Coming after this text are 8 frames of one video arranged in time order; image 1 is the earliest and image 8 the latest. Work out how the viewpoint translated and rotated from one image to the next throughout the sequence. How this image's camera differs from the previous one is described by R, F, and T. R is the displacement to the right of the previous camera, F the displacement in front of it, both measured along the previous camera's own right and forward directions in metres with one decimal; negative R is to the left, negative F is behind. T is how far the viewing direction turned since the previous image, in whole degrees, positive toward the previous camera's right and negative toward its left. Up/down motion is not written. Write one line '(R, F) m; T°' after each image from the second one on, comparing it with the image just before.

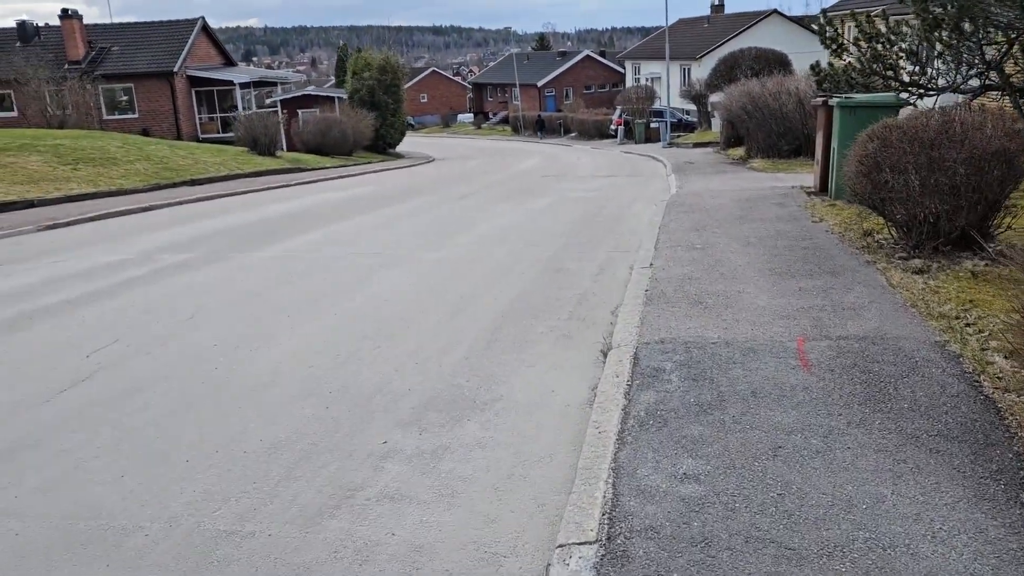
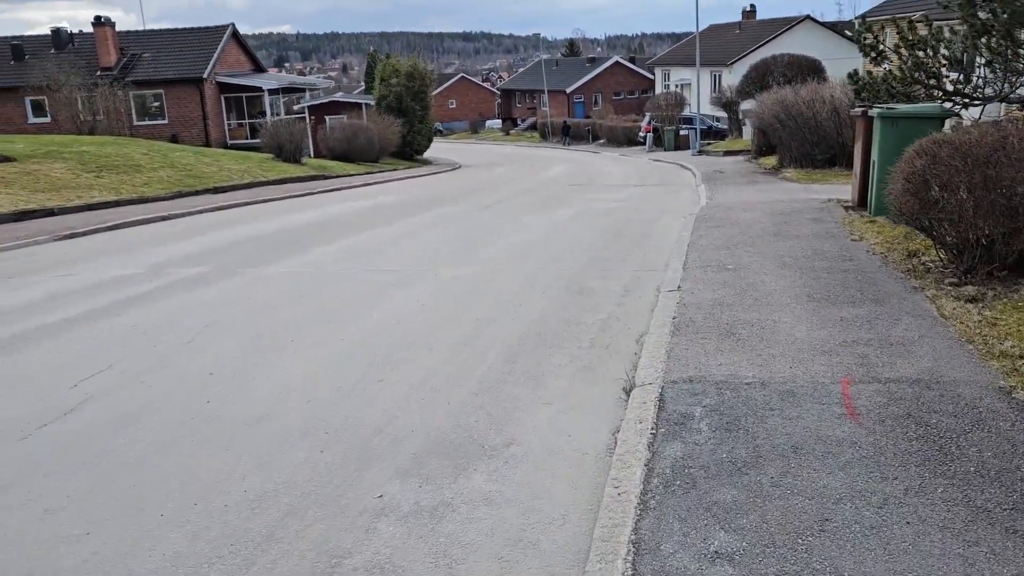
(+0.1, +0.4) m; -2°
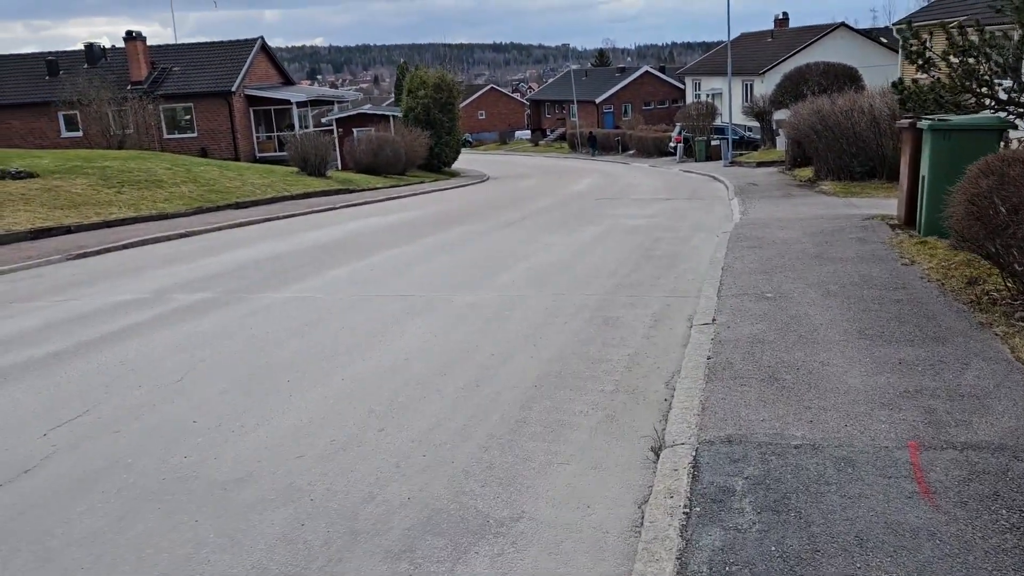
(+0.1, +0.6) m; -2°
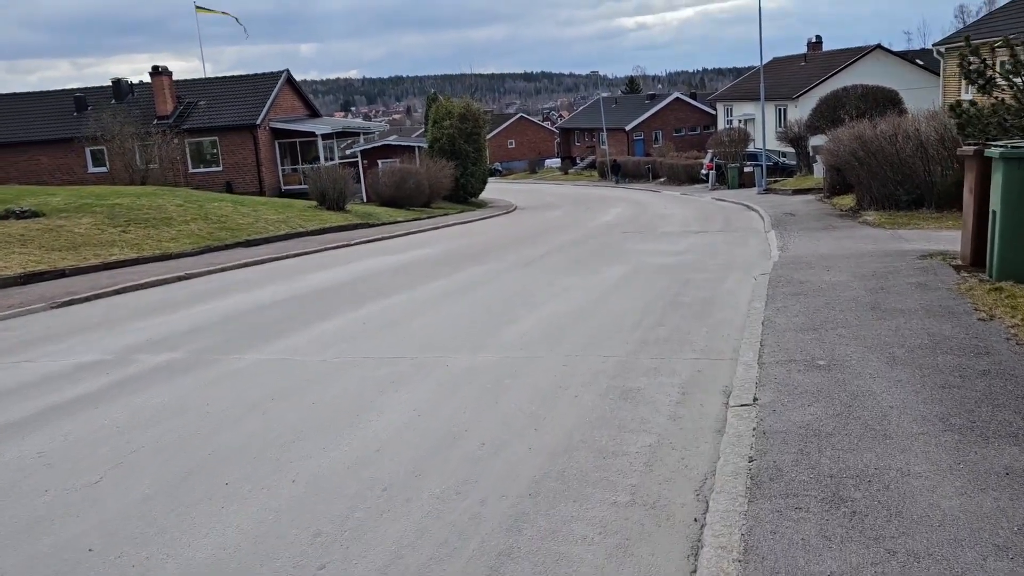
(+0.2, +1.1) m; -2°
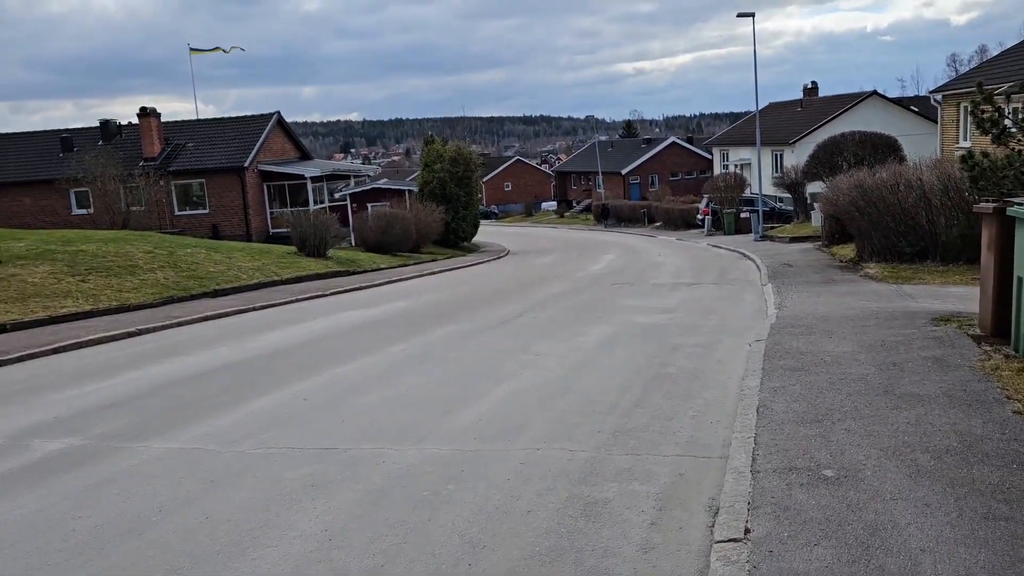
(+0.4, +1.1) m; 0°
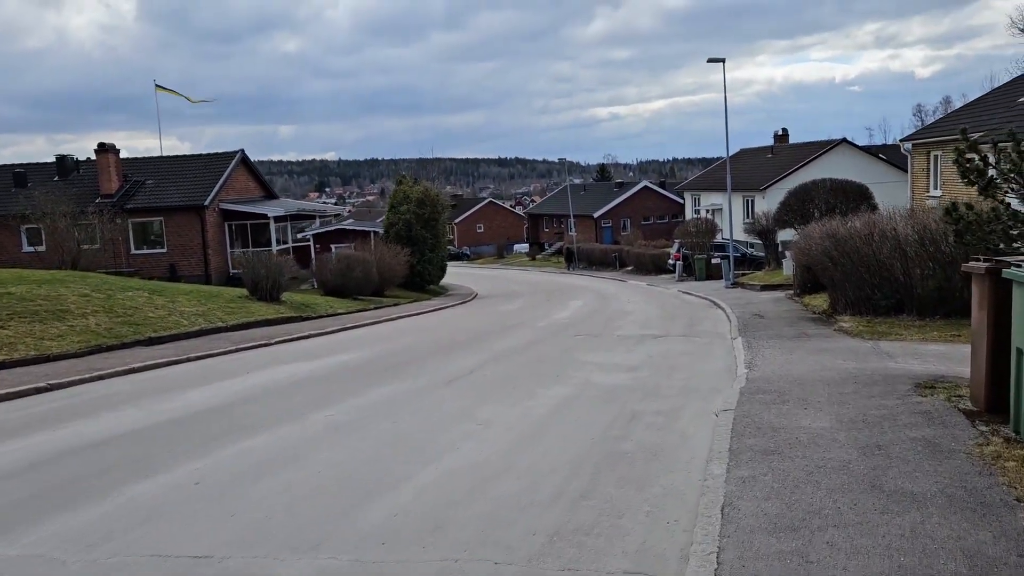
(+0.4, +1.0) m; +2°
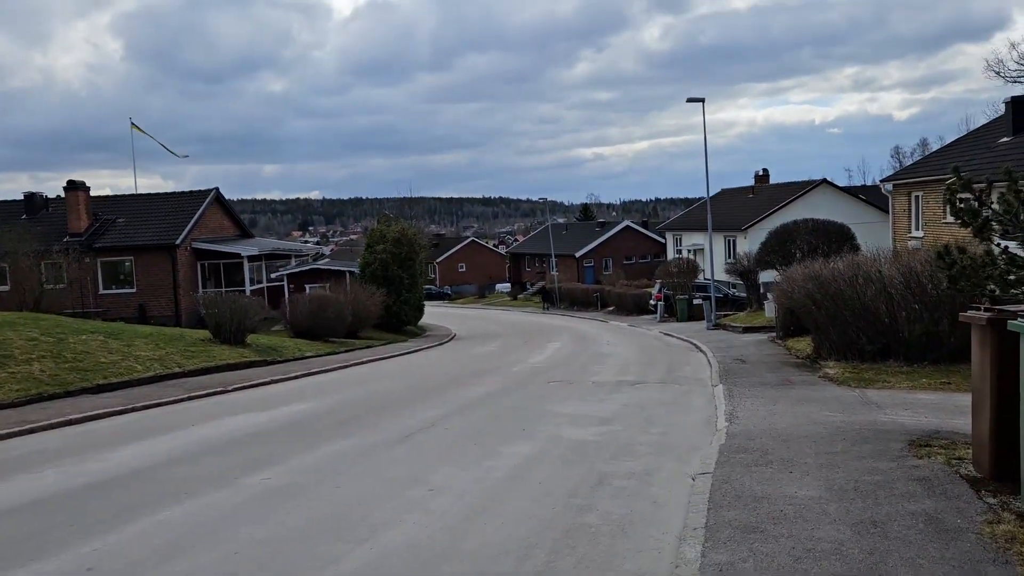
(+0.3, +0.8) m; +1°
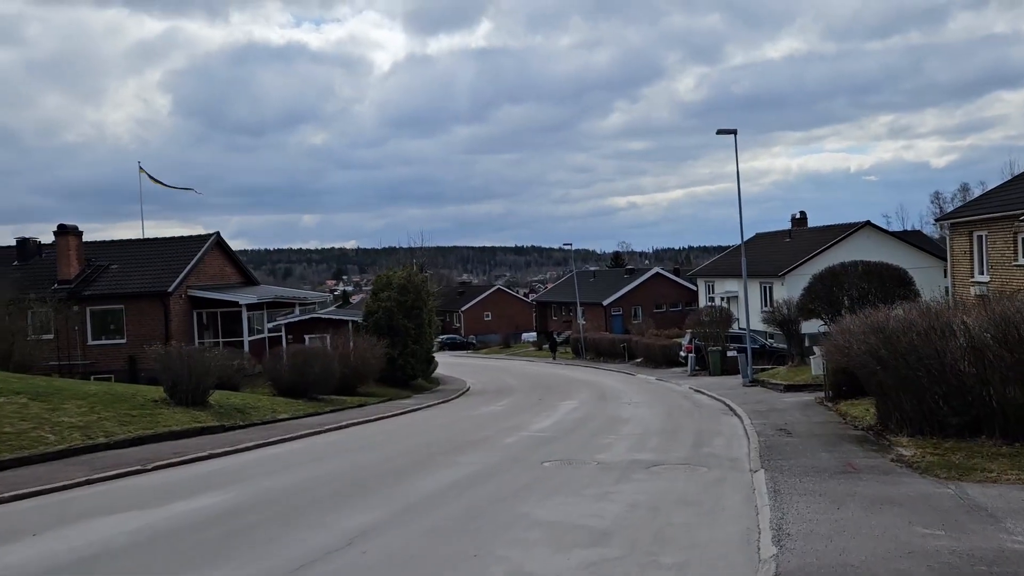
(+0.8, +3.4) m; -2°
